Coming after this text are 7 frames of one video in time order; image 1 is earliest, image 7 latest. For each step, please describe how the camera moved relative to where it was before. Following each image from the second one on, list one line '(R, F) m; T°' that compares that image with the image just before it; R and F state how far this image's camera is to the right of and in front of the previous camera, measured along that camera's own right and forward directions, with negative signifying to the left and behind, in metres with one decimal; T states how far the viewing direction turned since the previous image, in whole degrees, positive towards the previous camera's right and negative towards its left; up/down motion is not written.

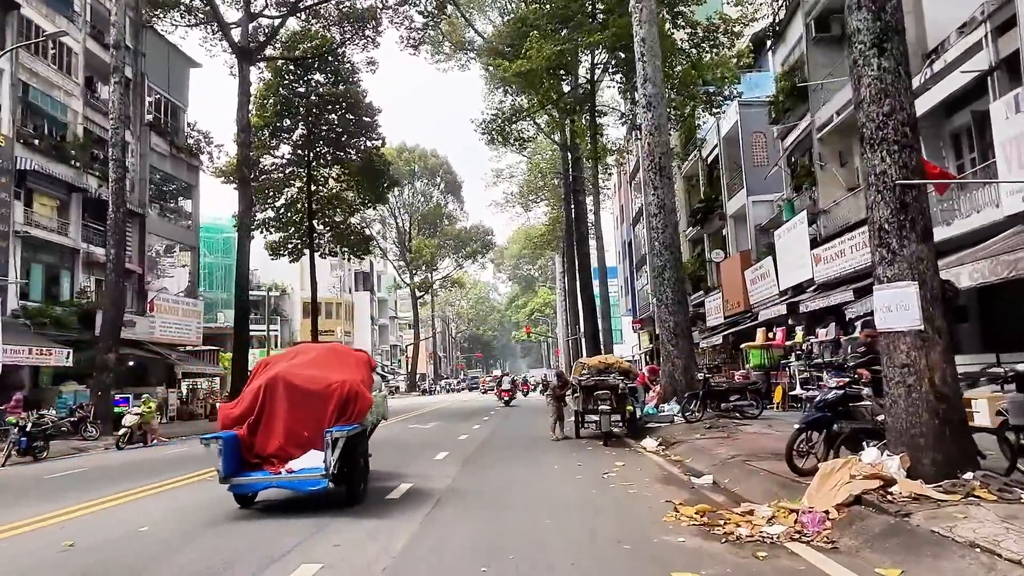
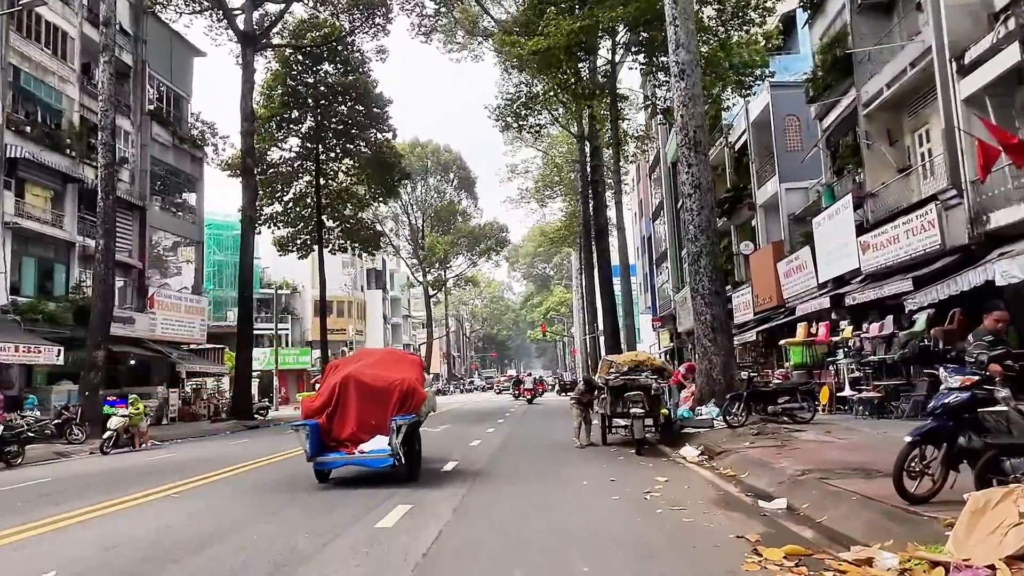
(-0.1, +1.5) m; -1°
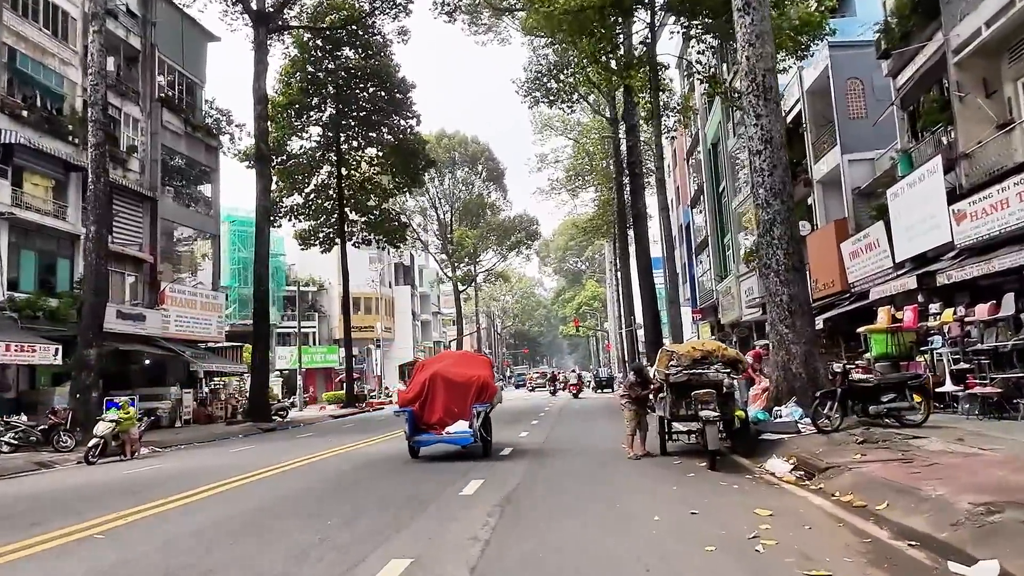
(-0.1, +2.2) m; -2°
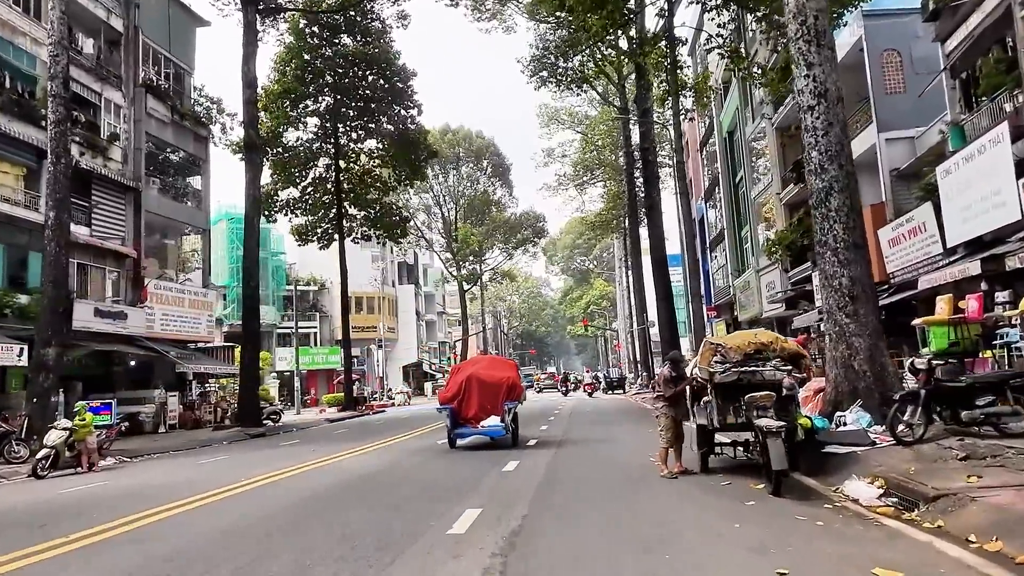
(0.0, +1.8) m; -1°
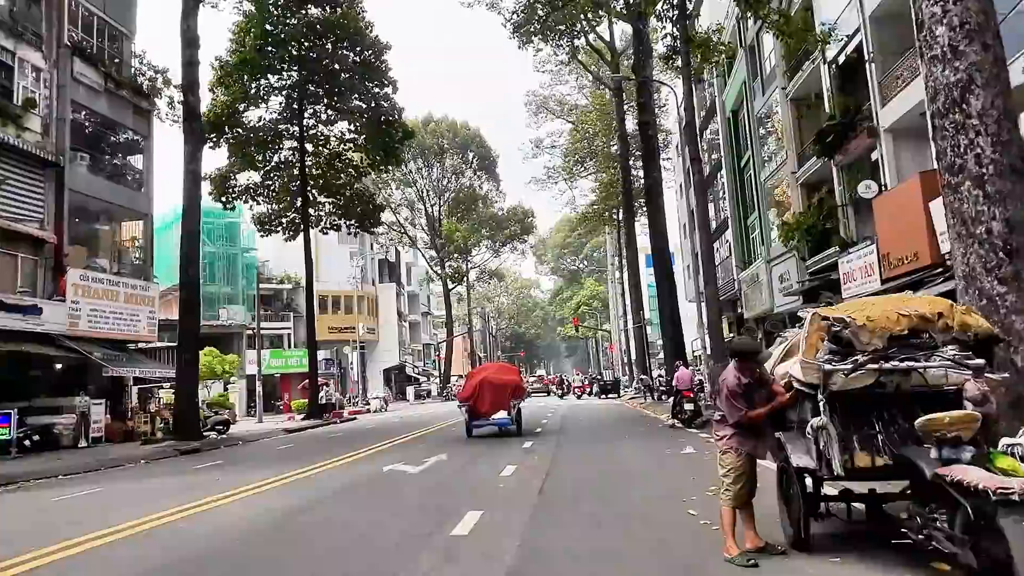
(+0.3, +3.5) m; +1°
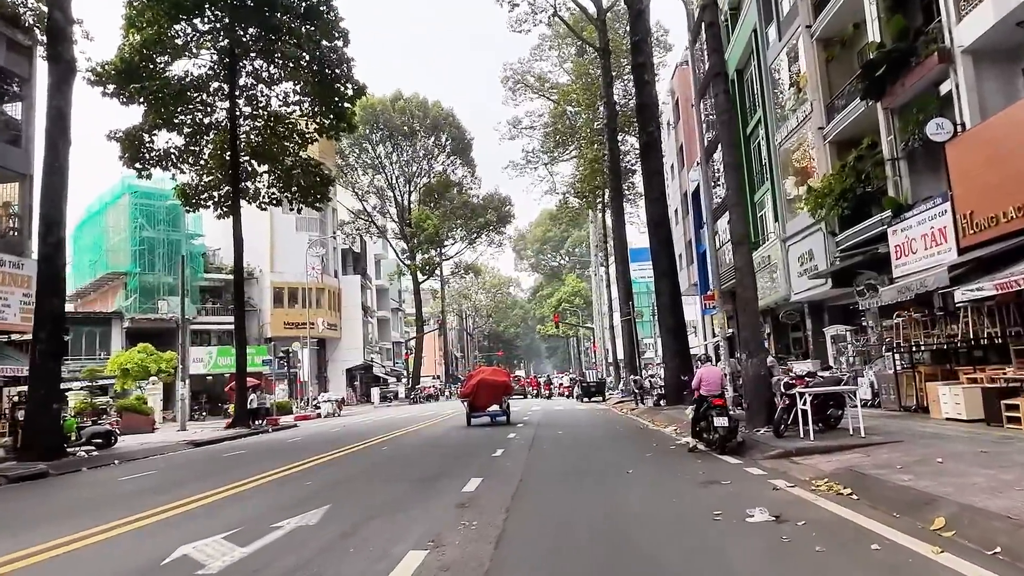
(+0.5, +5.0) m; +1°
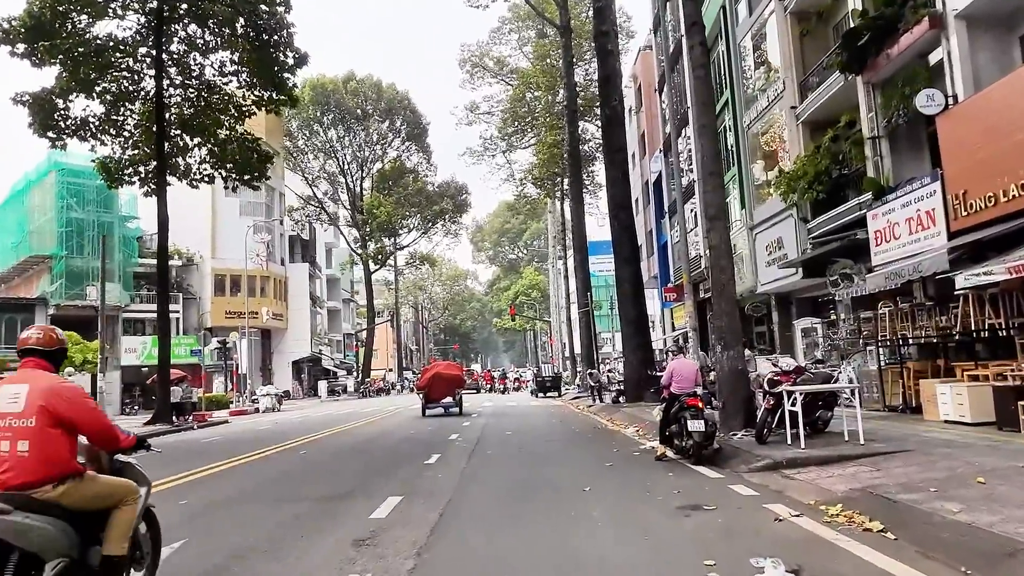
(+0.3, +1.8) m; +3°
